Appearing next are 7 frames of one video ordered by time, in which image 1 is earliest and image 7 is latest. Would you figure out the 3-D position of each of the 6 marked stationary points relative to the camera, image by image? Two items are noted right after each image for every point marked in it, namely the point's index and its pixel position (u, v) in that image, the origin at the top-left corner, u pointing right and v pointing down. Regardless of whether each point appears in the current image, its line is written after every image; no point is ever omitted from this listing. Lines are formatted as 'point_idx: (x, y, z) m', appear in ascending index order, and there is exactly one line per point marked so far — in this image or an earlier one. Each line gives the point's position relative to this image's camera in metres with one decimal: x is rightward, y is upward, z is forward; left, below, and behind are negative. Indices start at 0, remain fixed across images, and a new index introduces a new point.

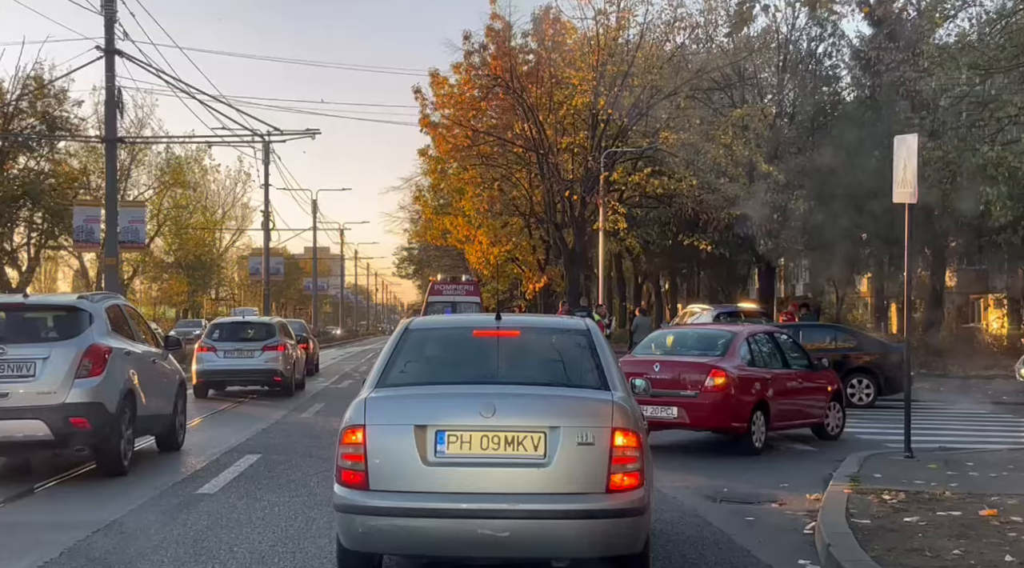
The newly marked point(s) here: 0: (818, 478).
0: (+2.6, -1.6, +10.6) m
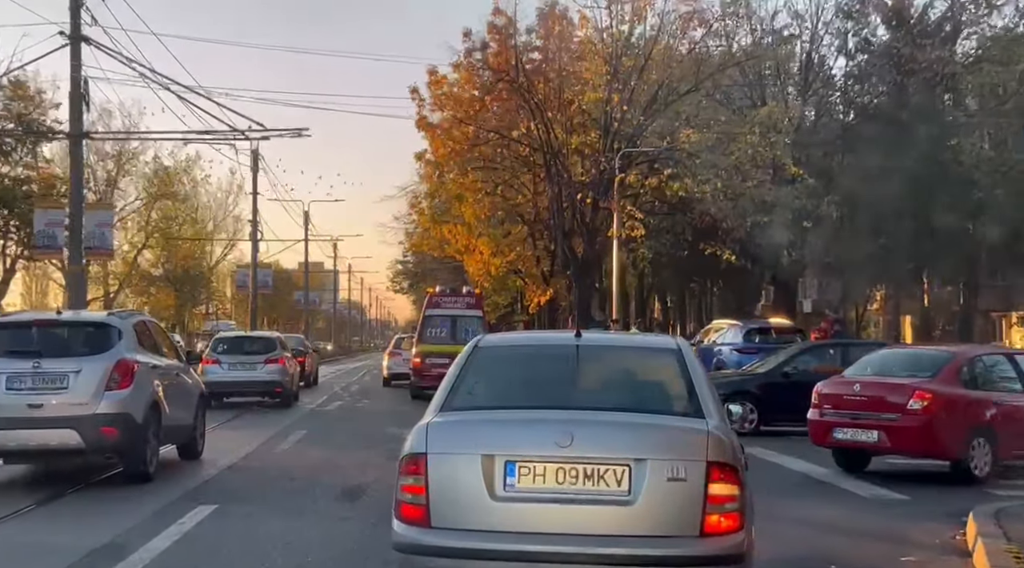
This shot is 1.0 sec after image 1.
0: (+2.7, -1.7, +8.1) m
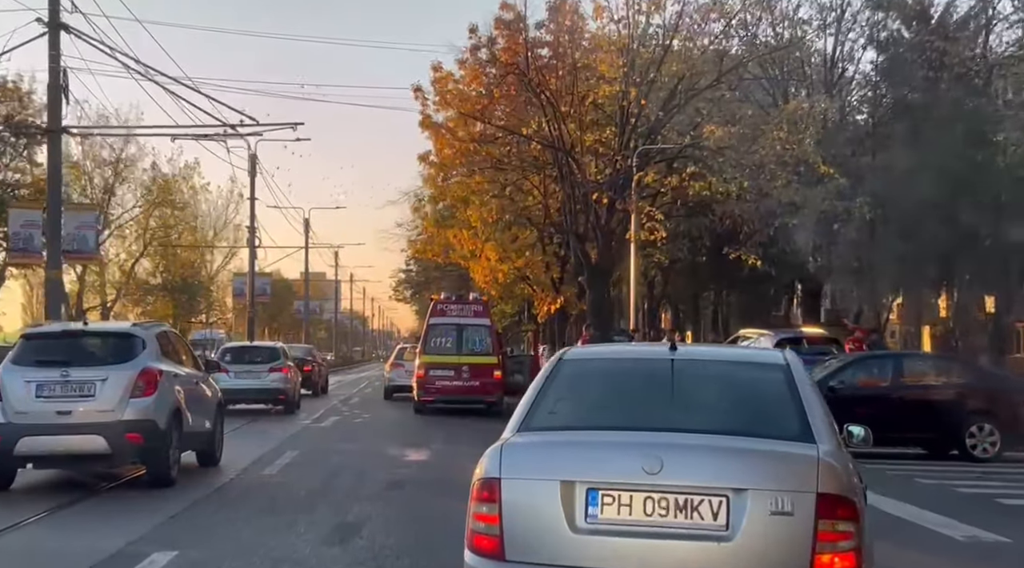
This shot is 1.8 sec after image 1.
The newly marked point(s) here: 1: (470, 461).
0: (+2.9, -1.6, +6.4) m
1: (-0.5, -2.0, +14.8) m
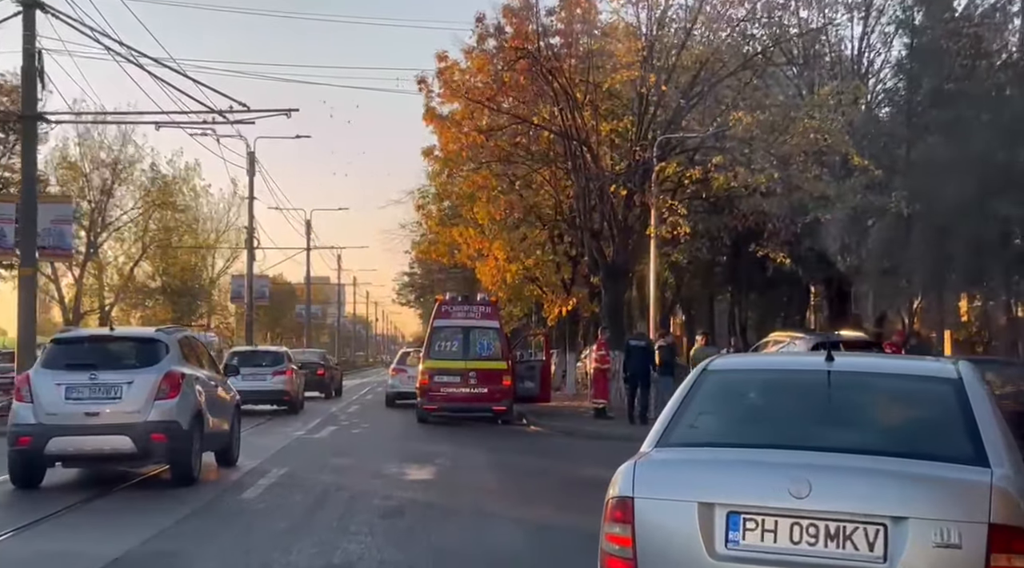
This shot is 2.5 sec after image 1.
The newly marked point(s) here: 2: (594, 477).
0: (+3.0, -1.6, +4.7) m
1: (-0.3, -2.0, +13.1) m
2: (+0.9, -2.1, +13.8) m
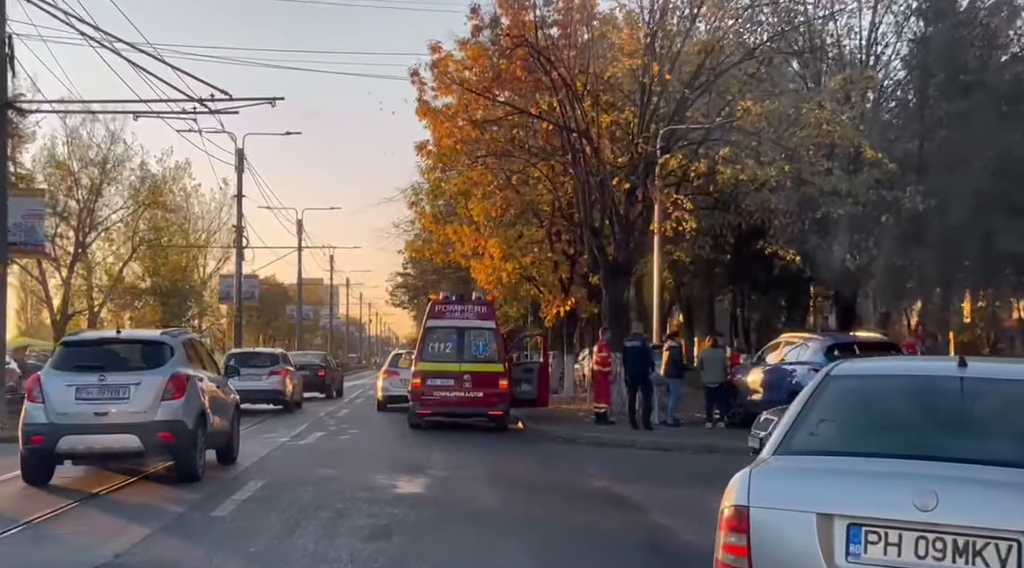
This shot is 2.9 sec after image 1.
0: (+3.0, -1.5, +3.6) m
1: (-0.3, -2.0, +12.1) m
2: (+0.9, -2.0, +12.7) m
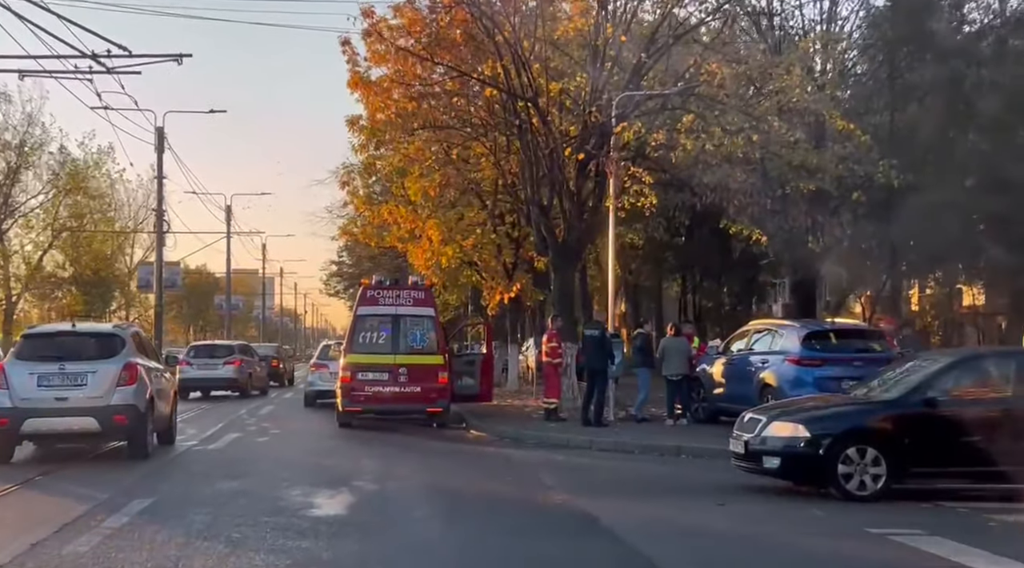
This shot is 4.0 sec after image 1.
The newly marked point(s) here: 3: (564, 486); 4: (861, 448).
0: (+3.0, -1.4, +1.7) m
1: (-0.8, -1.8, +9.9) m
2: (+0.4, -1.8, +10.7) m
3: (+0.5, -1.9, +12.0) m
4: (+3.3, -1.5, +11.9) m
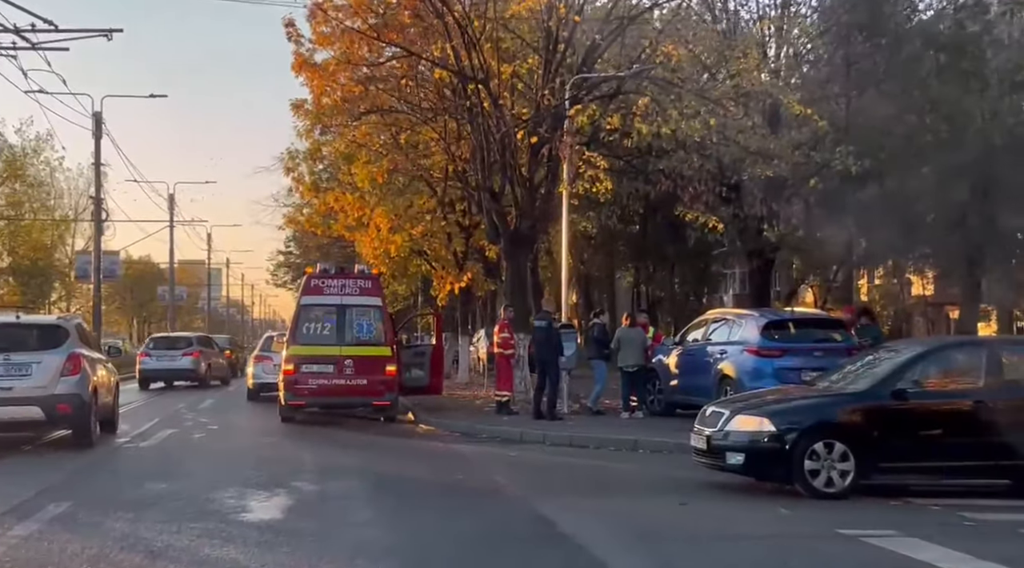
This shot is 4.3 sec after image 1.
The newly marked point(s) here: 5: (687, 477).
0: (+3.0, -1.3, +1.1) m
1: (-1.1, -1.7, +9.2) m
2: (0.0, -1.7, +10.0) m
3: (0.0, -1.8, +11.3) m
4: (+2.8, -1.4, +11.4) m
5: (+1.7, -1.9, +12.5) m
